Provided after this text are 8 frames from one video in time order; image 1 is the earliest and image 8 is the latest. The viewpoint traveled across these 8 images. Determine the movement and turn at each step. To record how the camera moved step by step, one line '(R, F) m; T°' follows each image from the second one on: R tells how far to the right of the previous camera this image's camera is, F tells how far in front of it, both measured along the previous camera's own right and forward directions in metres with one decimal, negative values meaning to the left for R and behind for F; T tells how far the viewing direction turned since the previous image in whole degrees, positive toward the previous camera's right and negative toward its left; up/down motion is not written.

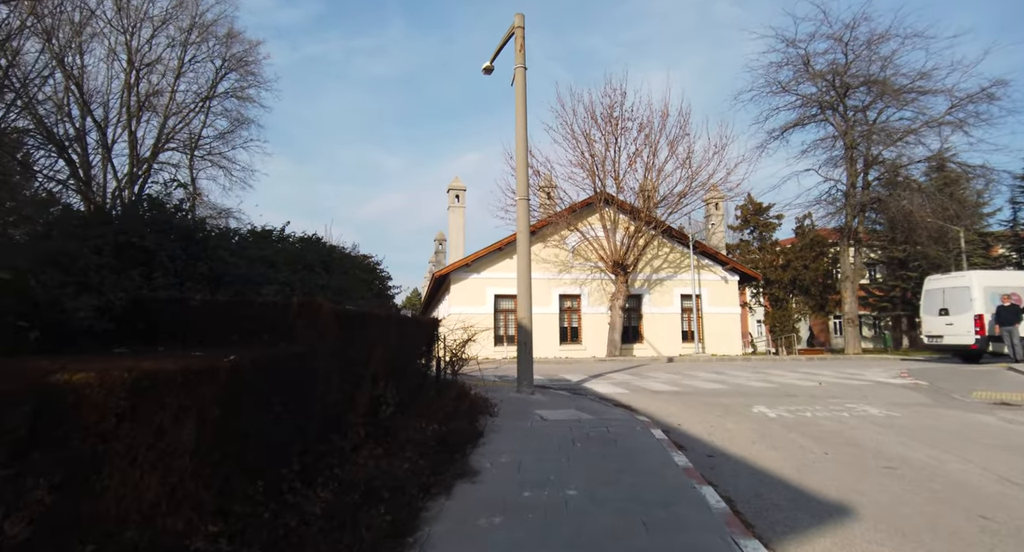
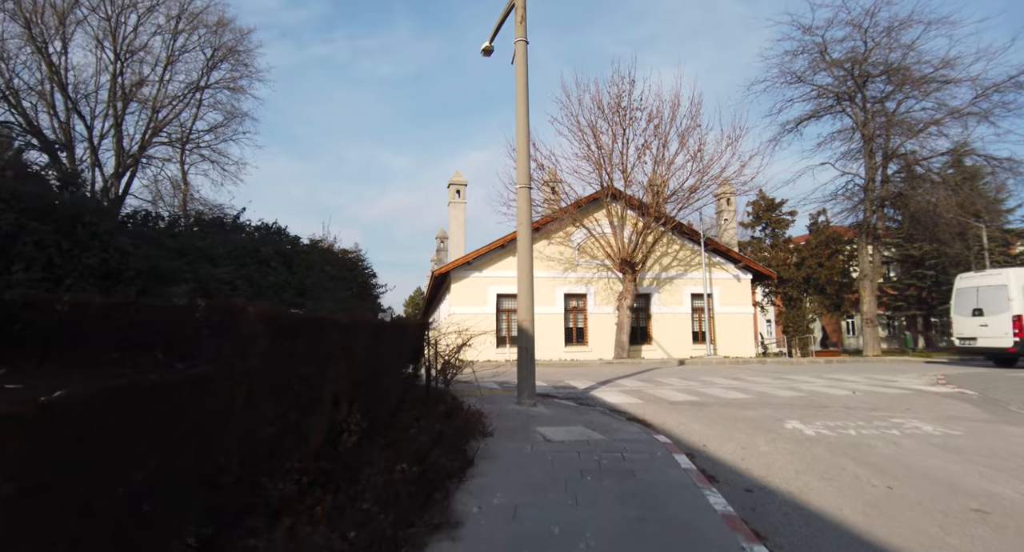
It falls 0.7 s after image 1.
(+0.1, +1.3) m; 0°
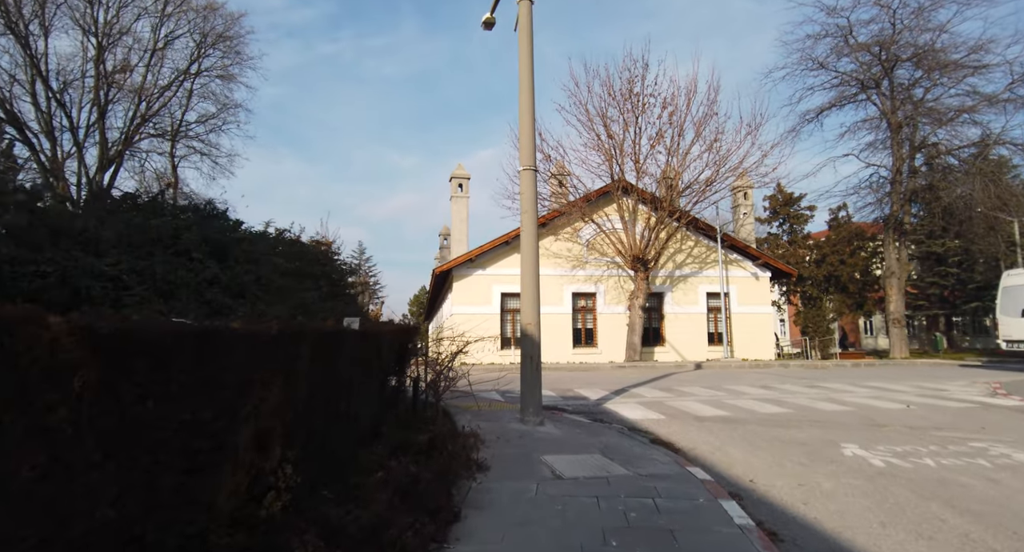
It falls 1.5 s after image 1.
(+0.1, +1.5) m; -1°
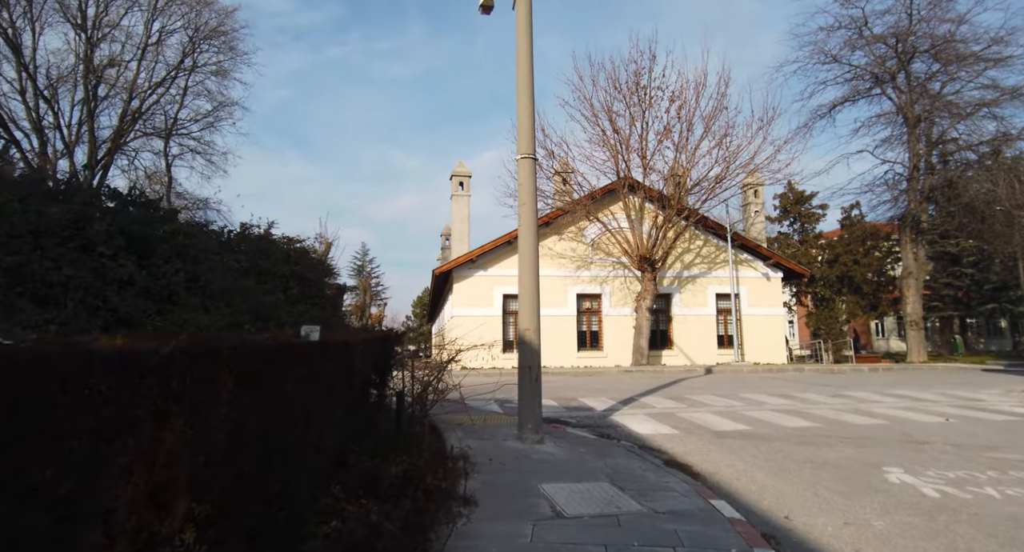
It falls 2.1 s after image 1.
(+0.1, +1.0) m; 0°
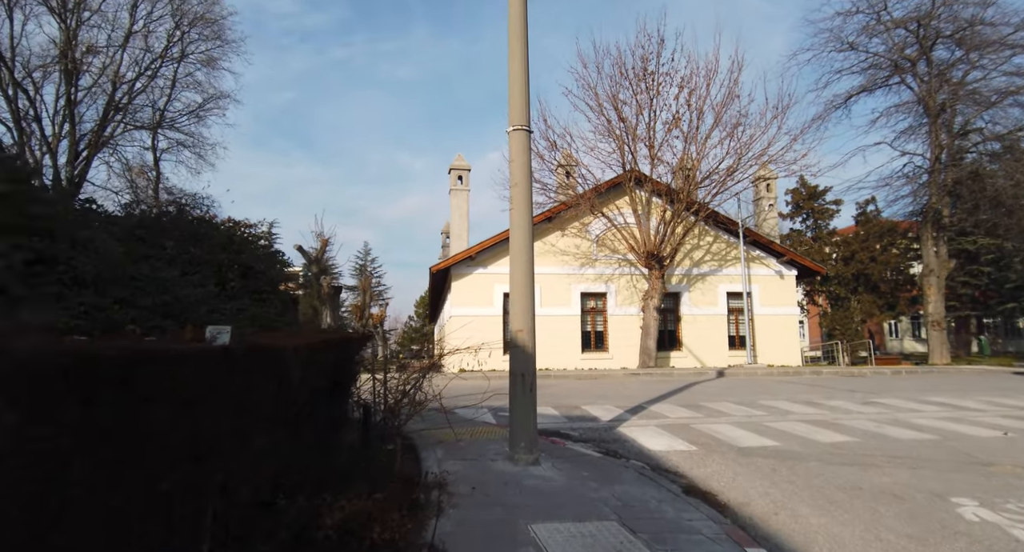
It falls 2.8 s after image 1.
(+0.2, +1.2) m; 0°
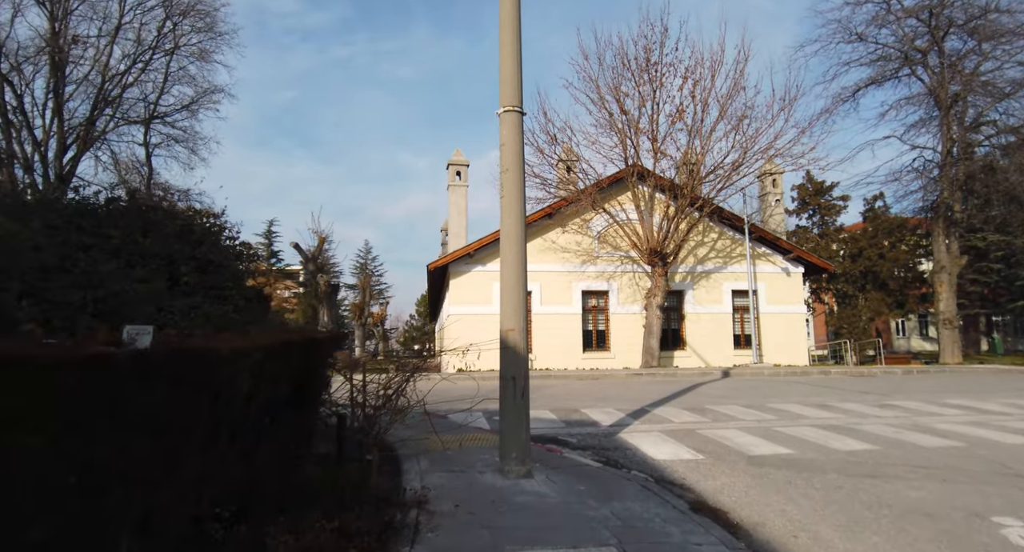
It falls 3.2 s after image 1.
(+0.1, +0.6) m; 0°
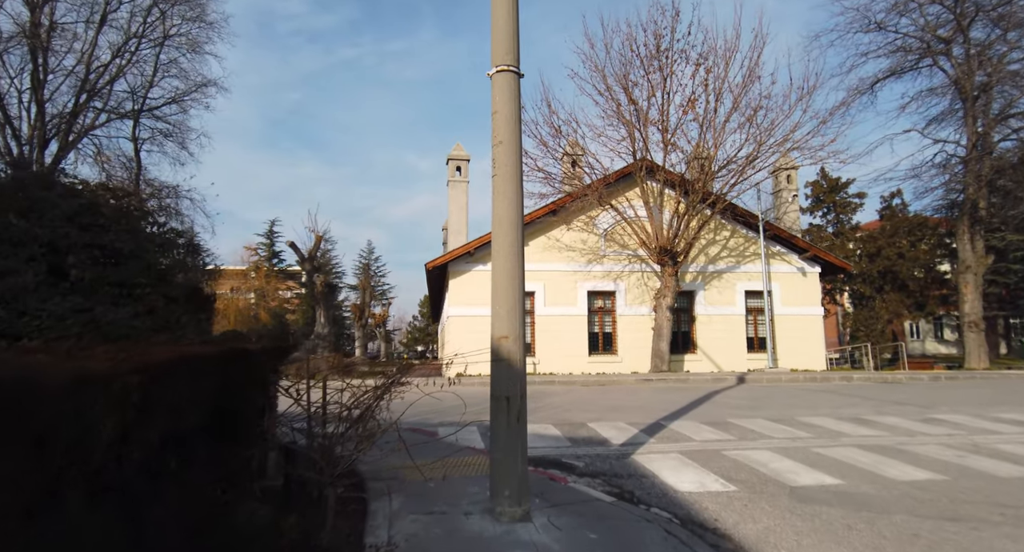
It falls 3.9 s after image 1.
(+0.1, +1.2) m; 0°
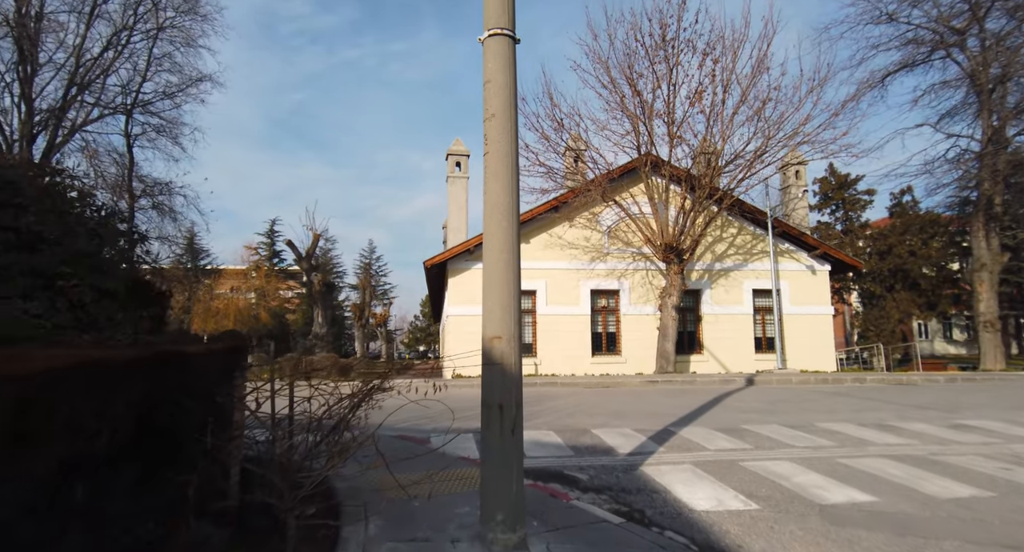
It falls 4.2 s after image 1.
(+0.1, +0.7) m; 0°
